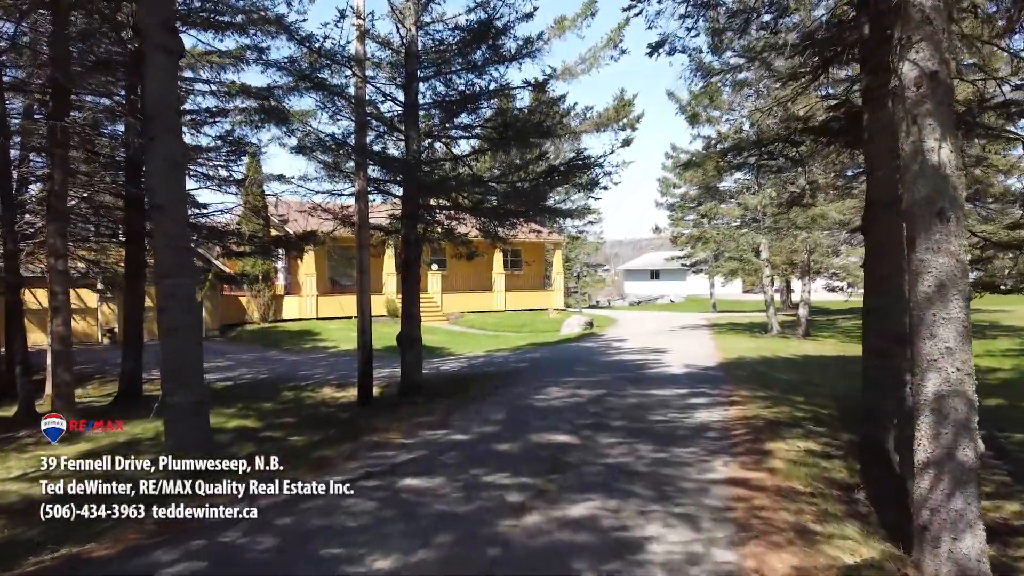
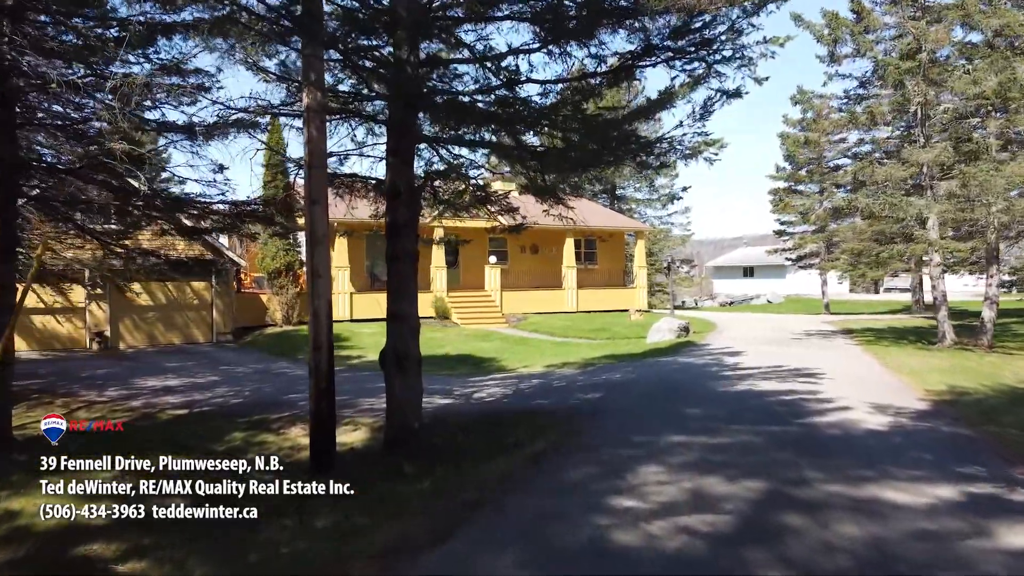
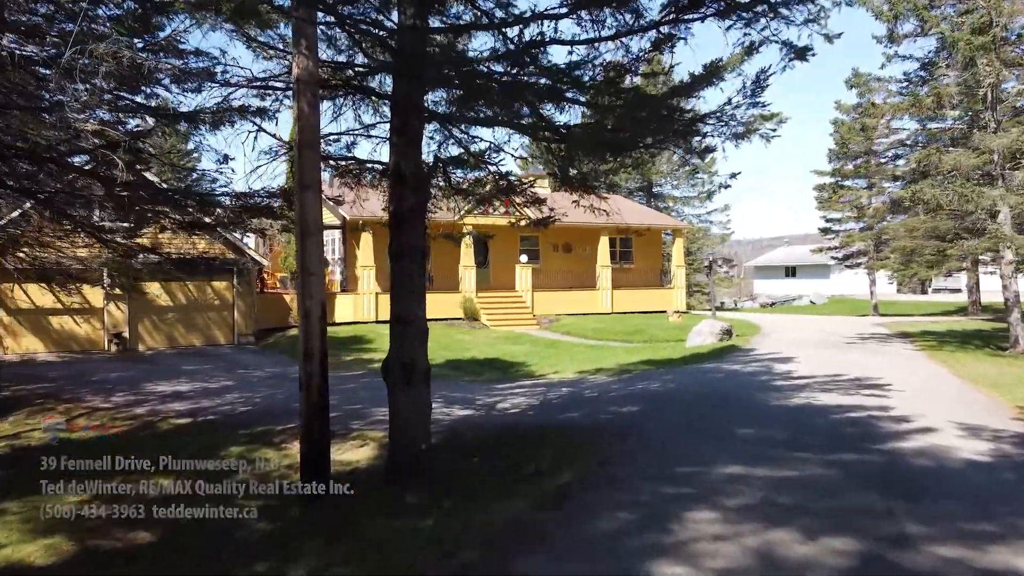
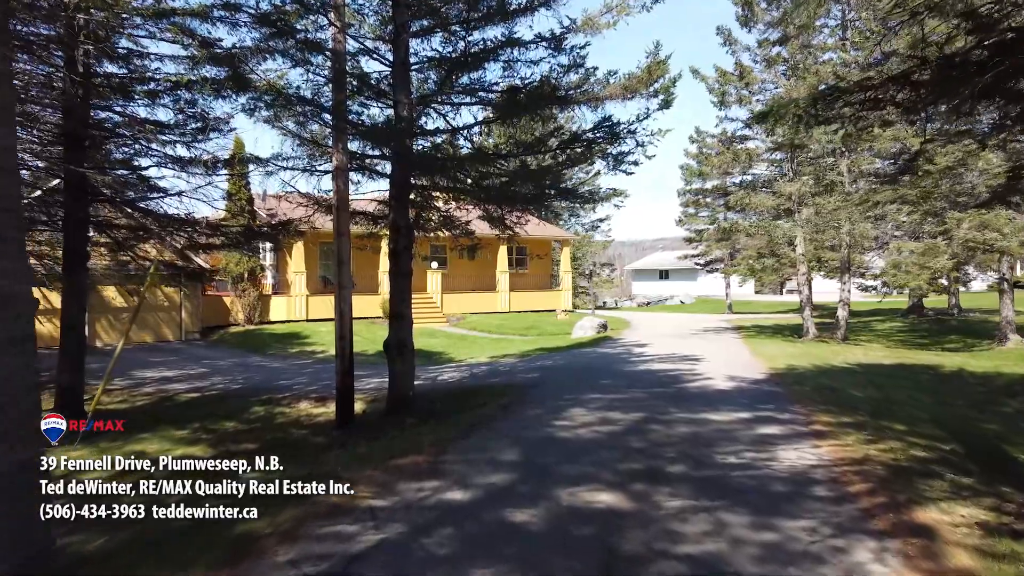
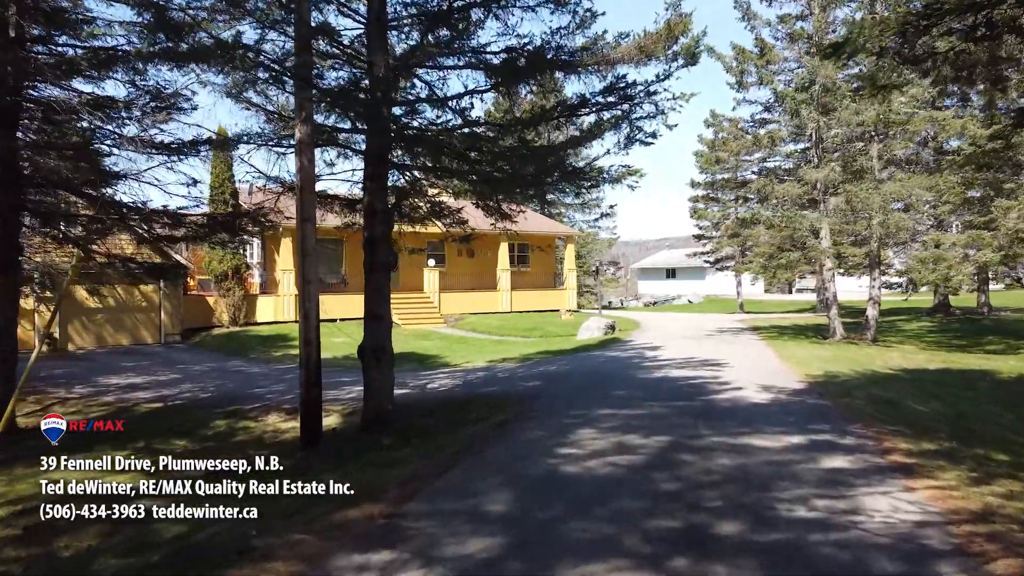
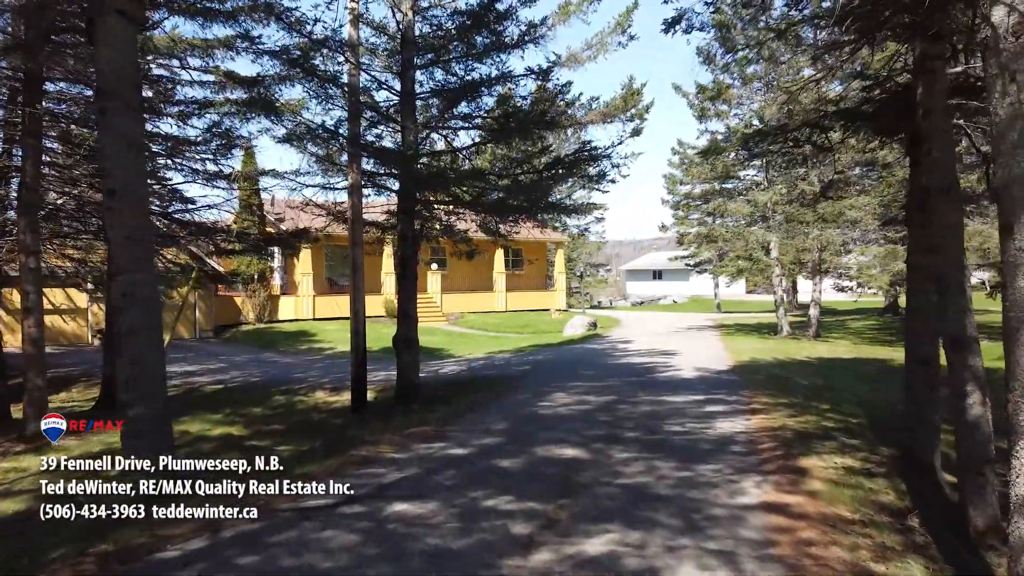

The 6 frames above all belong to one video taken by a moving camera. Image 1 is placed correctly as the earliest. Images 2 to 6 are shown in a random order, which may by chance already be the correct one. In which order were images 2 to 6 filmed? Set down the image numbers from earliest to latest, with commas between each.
6, 4, 5, 2, 3
